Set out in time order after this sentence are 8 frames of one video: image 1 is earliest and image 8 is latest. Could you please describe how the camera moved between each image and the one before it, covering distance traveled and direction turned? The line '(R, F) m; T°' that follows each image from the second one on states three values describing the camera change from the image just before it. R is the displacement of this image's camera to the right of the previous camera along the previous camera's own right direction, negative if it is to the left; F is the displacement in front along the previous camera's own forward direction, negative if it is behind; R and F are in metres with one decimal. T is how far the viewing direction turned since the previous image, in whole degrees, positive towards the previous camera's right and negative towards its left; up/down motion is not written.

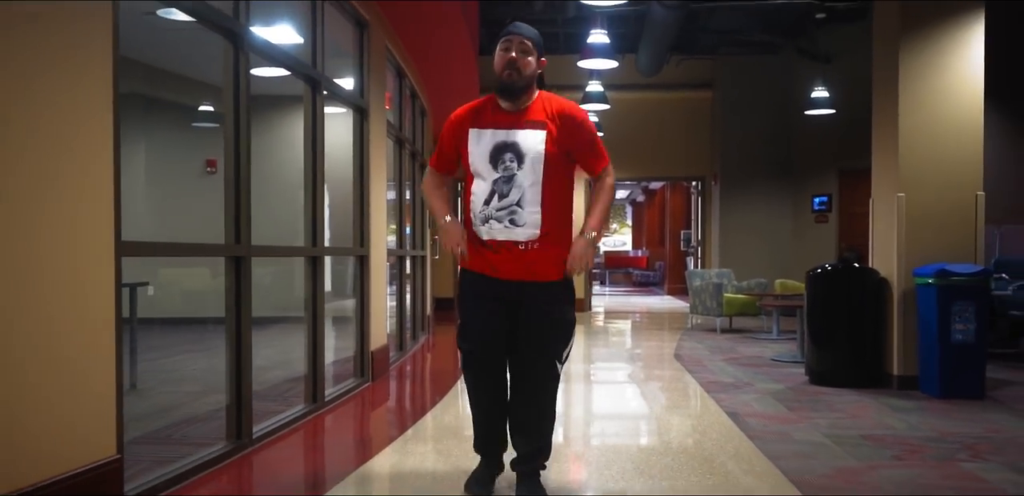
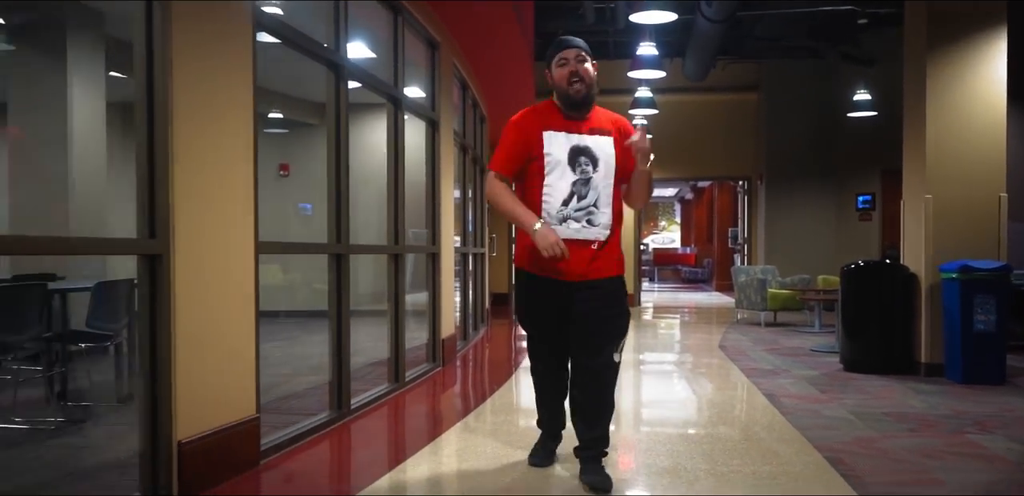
(-0.1, -0.6) m; -4°
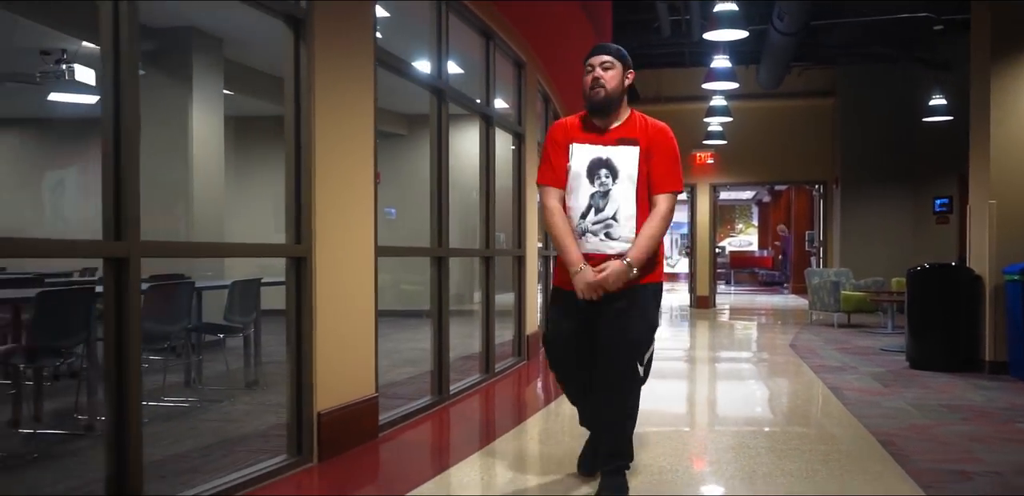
(0.0, -0.5) m; -6°
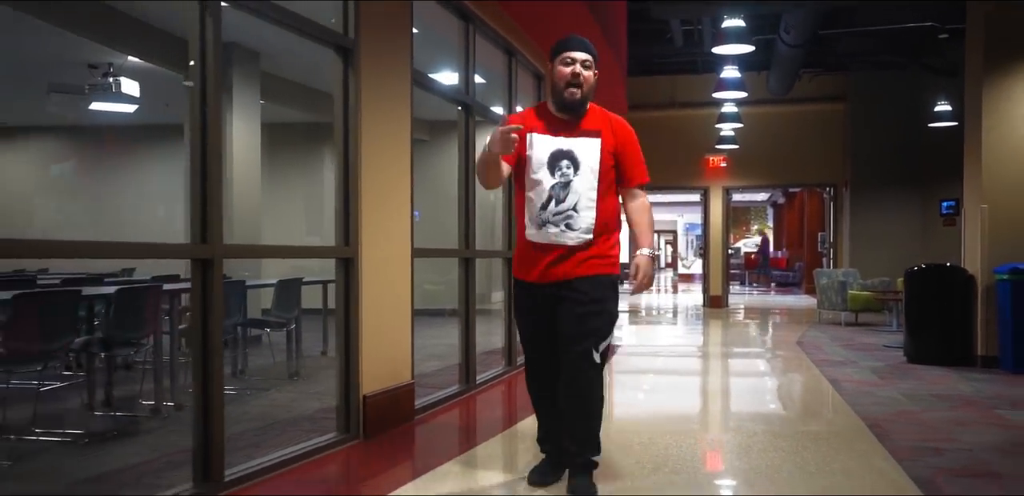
(0.0, -0.4) m; -1°
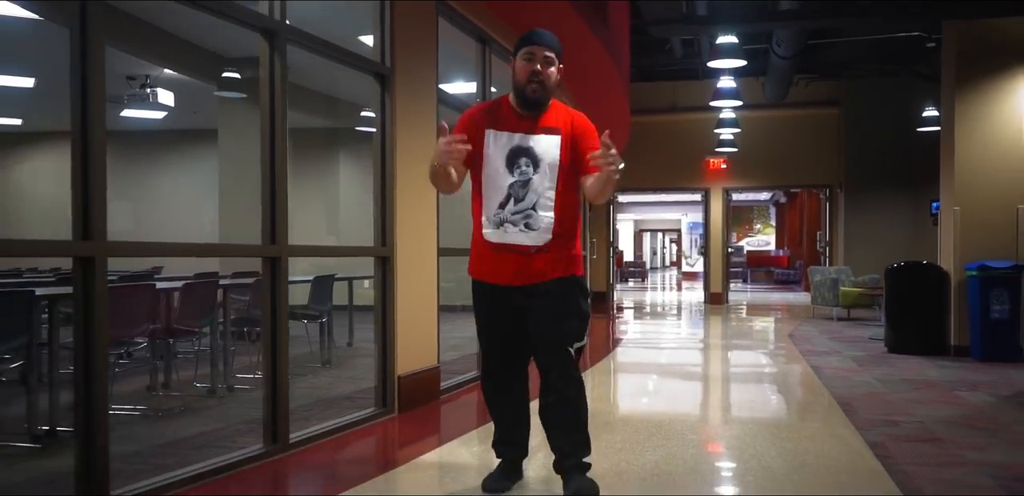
(-0.1, -0.6) m; 0°
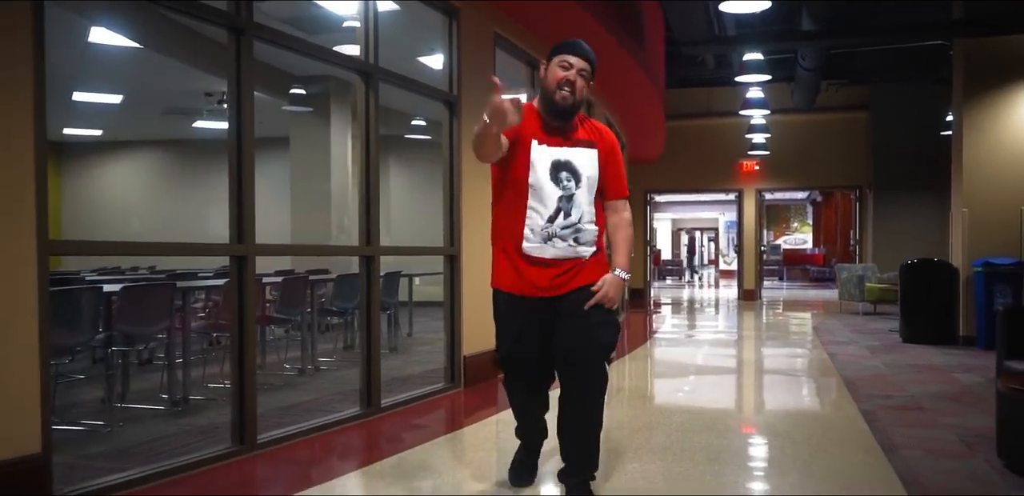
(-0.1, -0.8) m; -3°
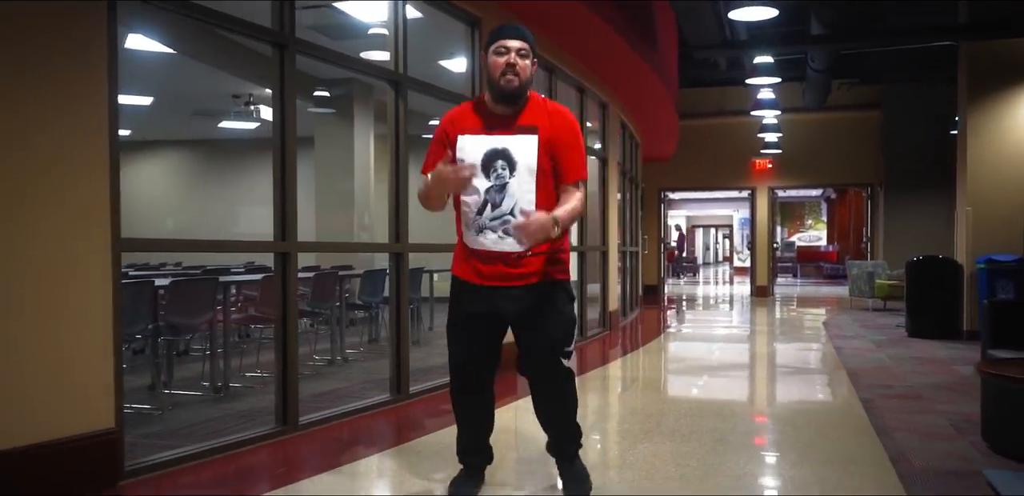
(0.0, -0.3) m; -1°
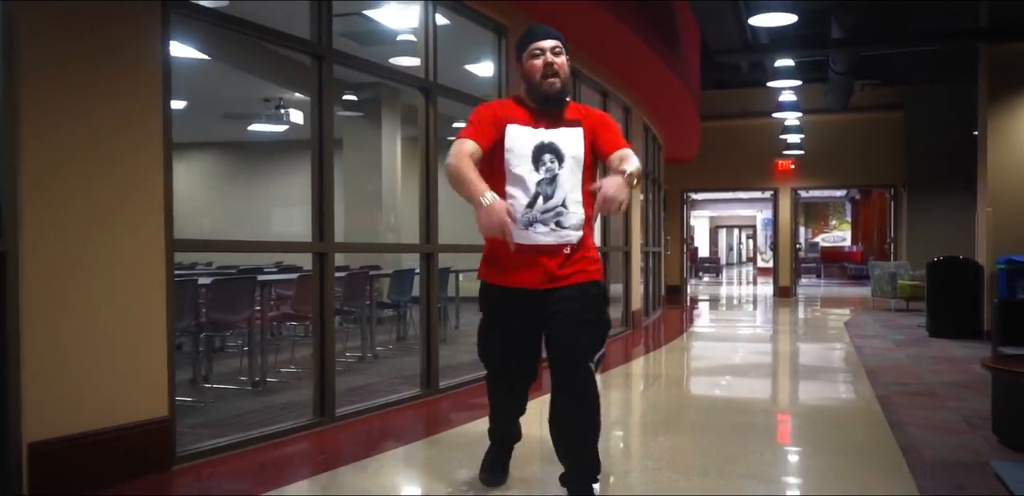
(0.0, -0.2) m; -2°
